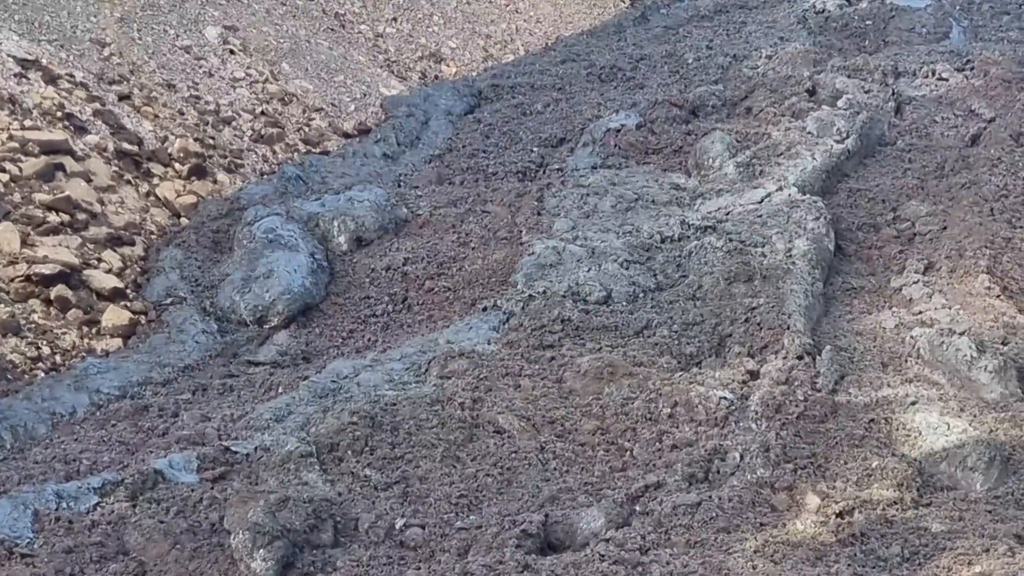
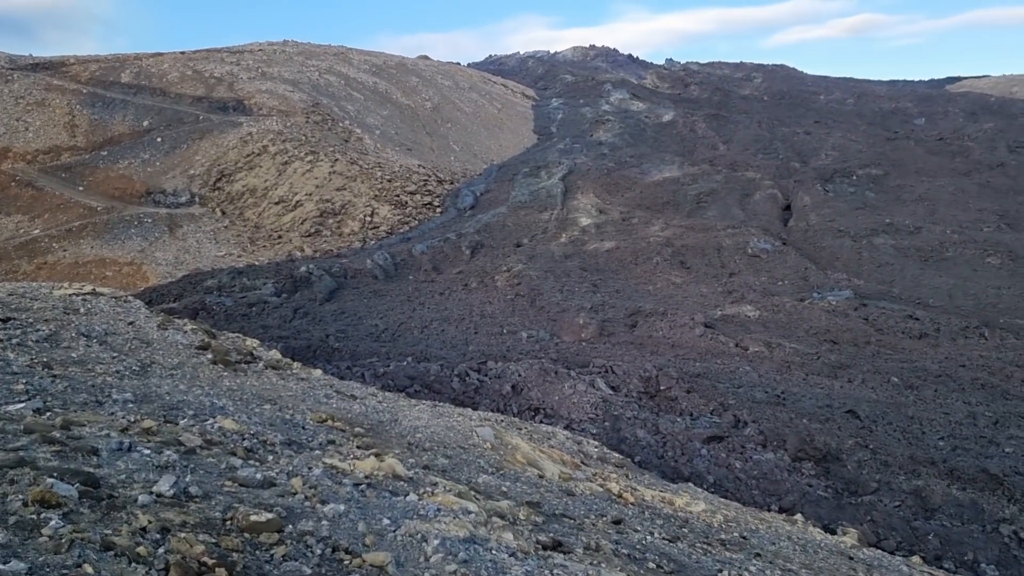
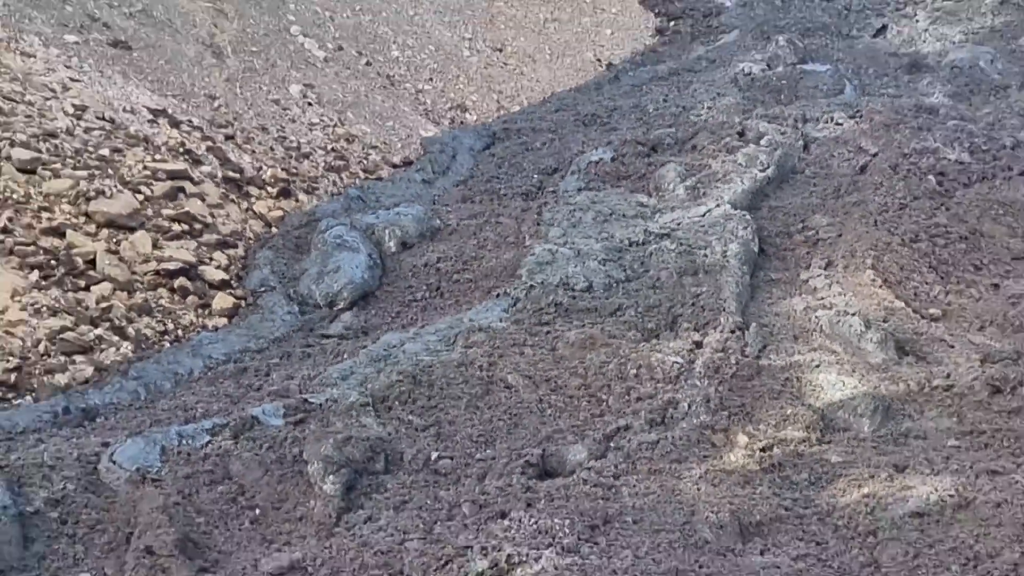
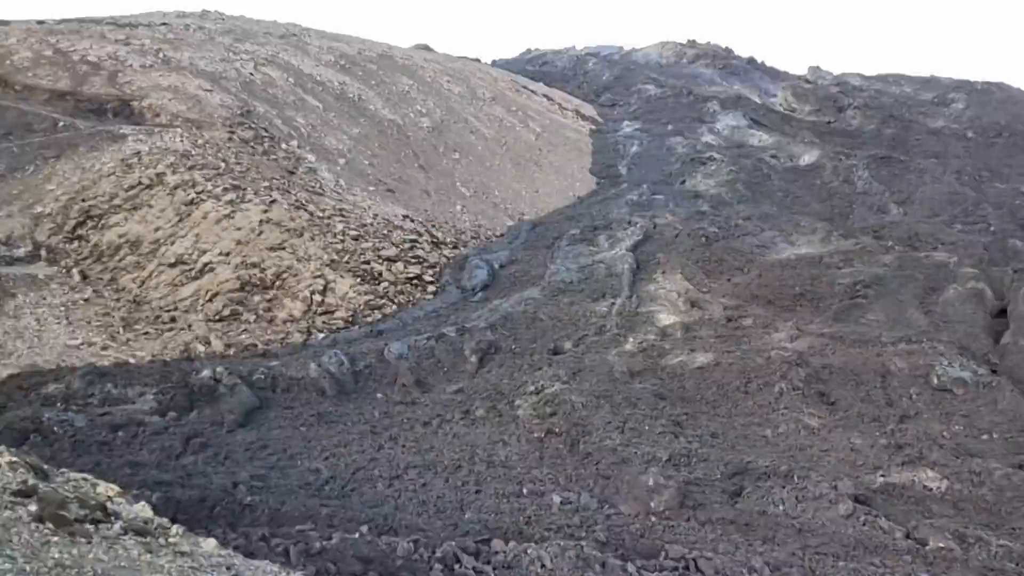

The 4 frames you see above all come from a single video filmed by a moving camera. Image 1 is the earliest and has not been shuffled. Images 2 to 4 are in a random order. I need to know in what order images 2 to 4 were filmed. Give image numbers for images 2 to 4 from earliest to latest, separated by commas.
3, 4, 2
